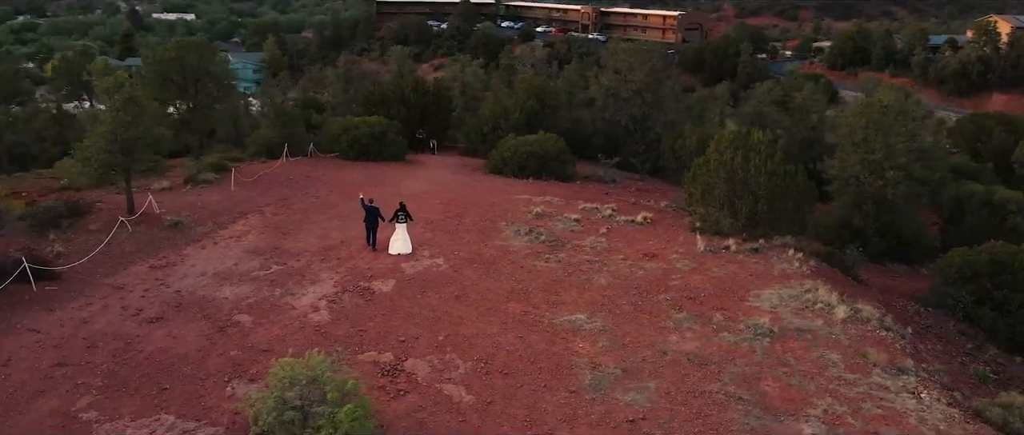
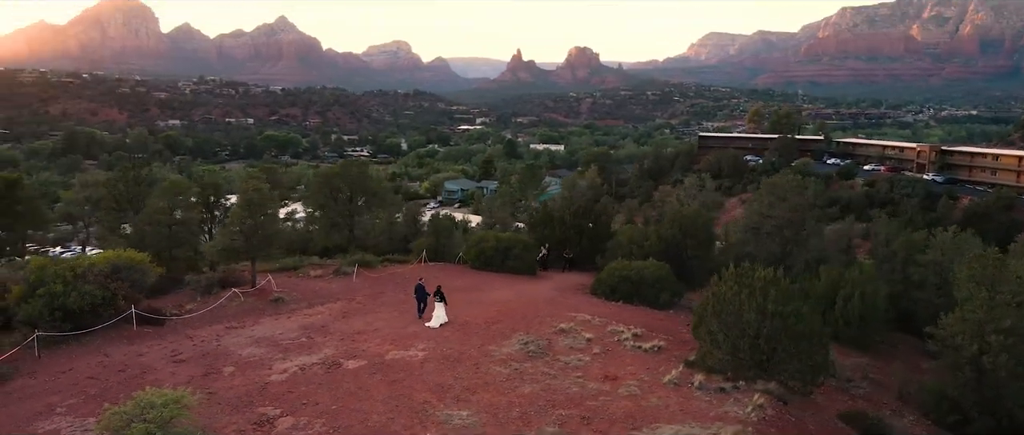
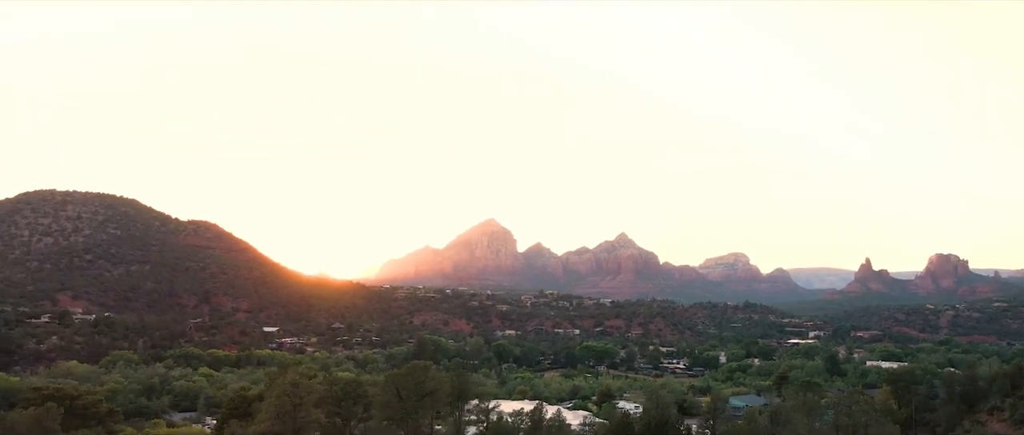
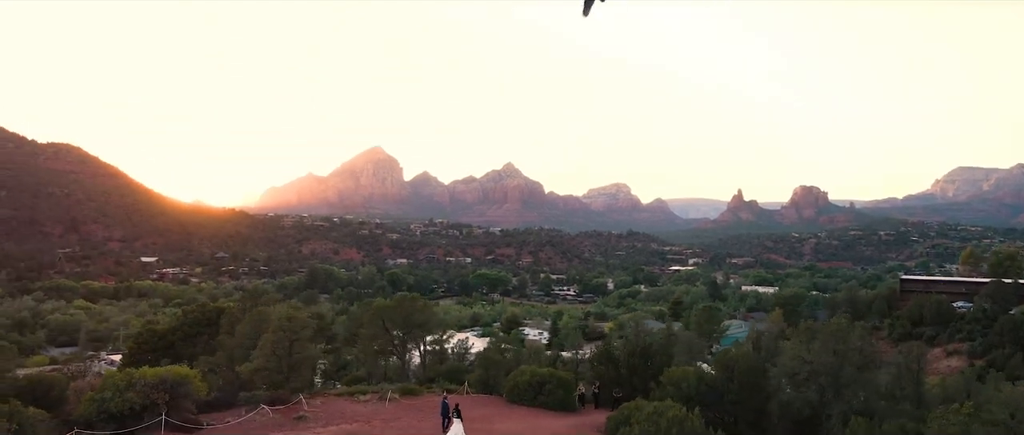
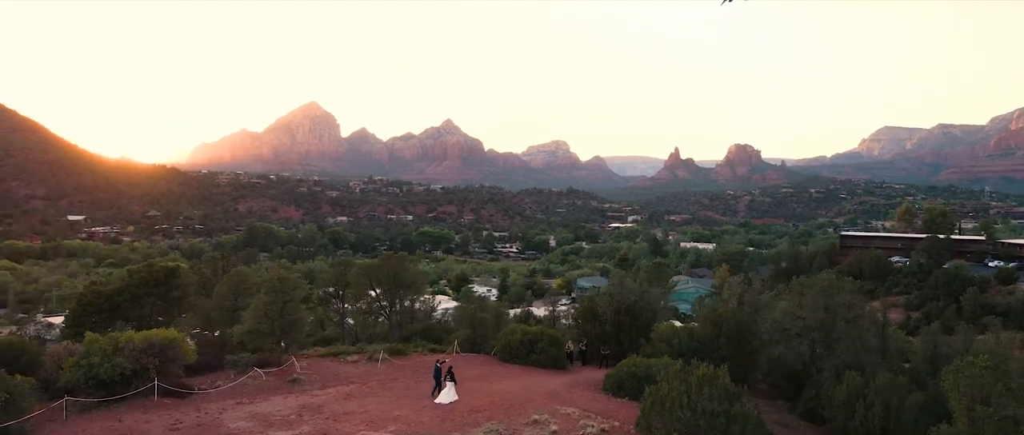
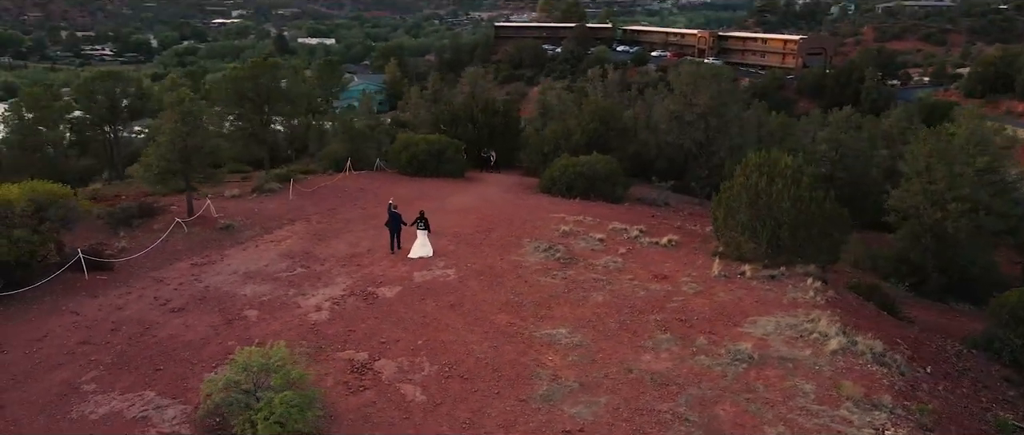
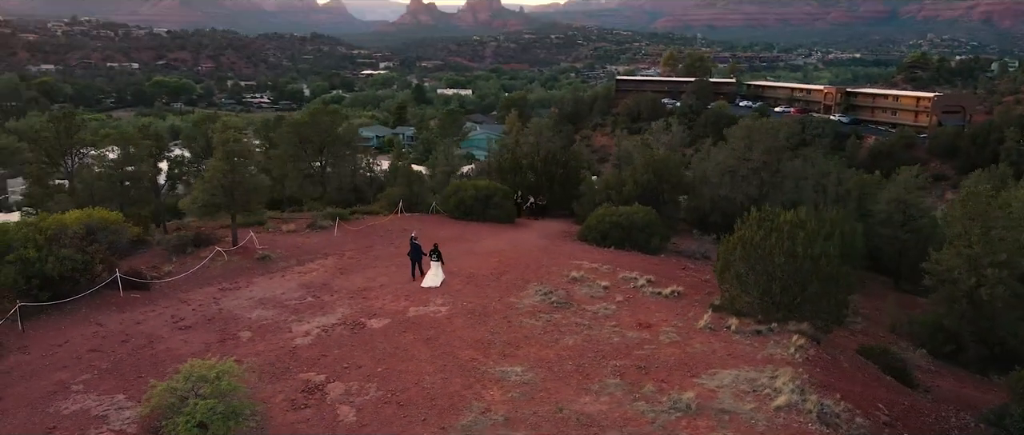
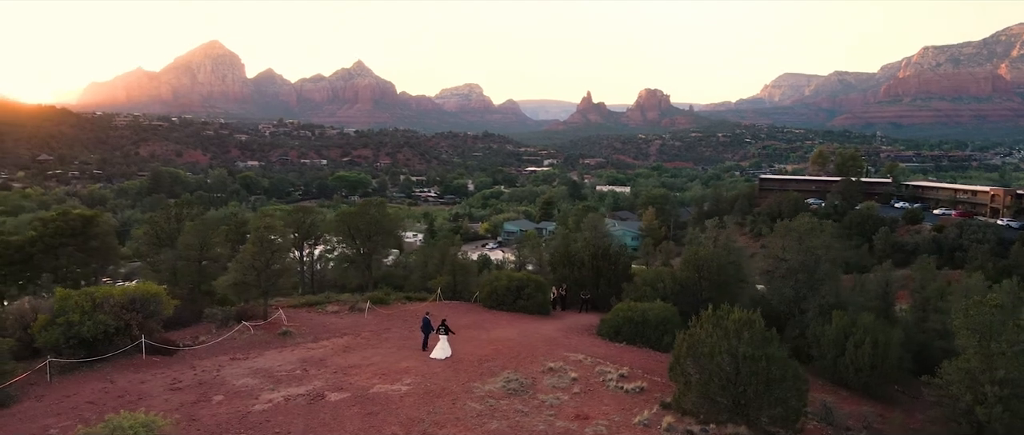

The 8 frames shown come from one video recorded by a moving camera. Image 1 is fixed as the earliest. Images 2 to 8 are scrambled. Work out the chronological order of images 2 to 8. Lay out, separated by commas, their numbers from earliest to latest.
6, 7, 2, 8, 5, 4, 3
